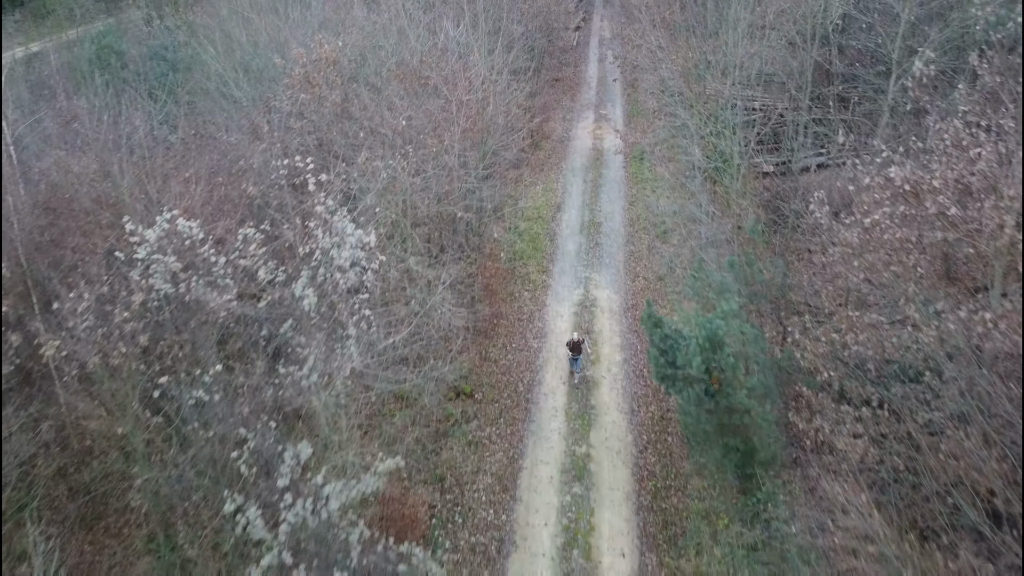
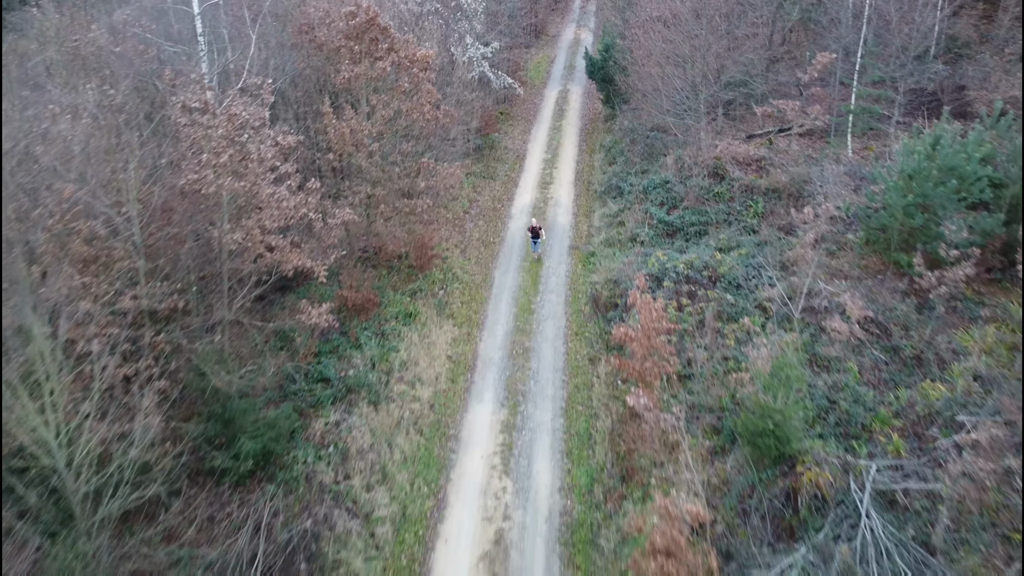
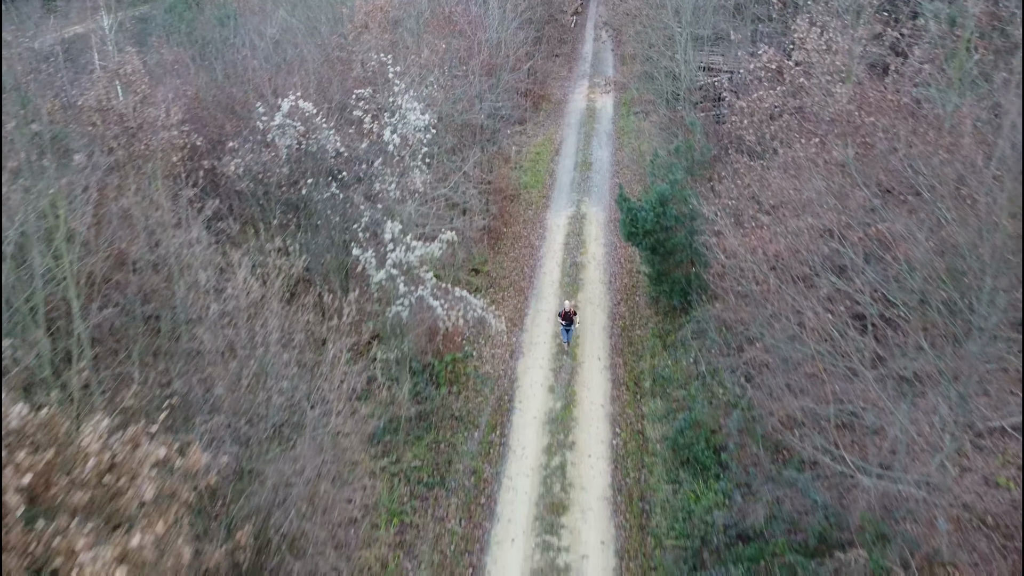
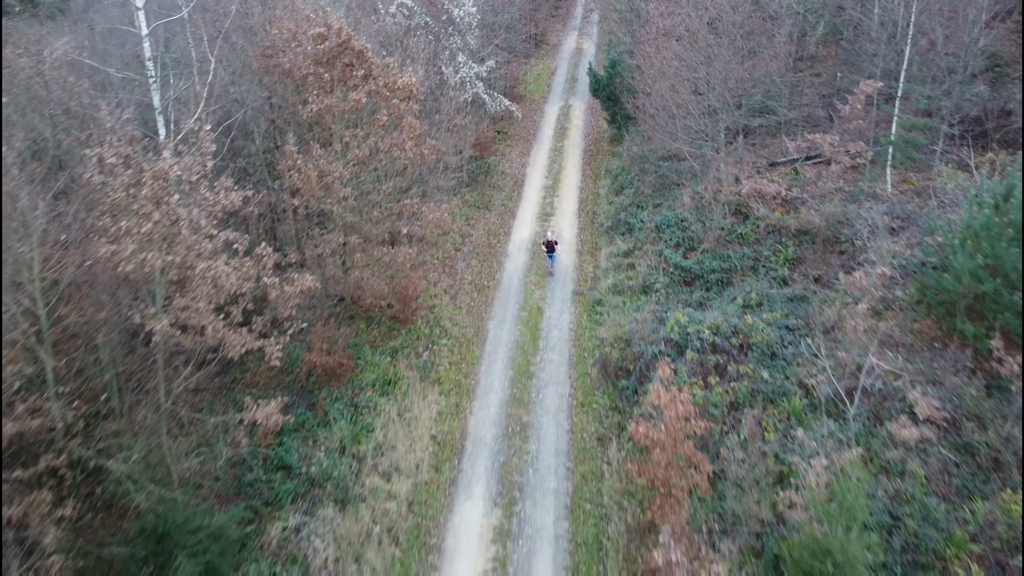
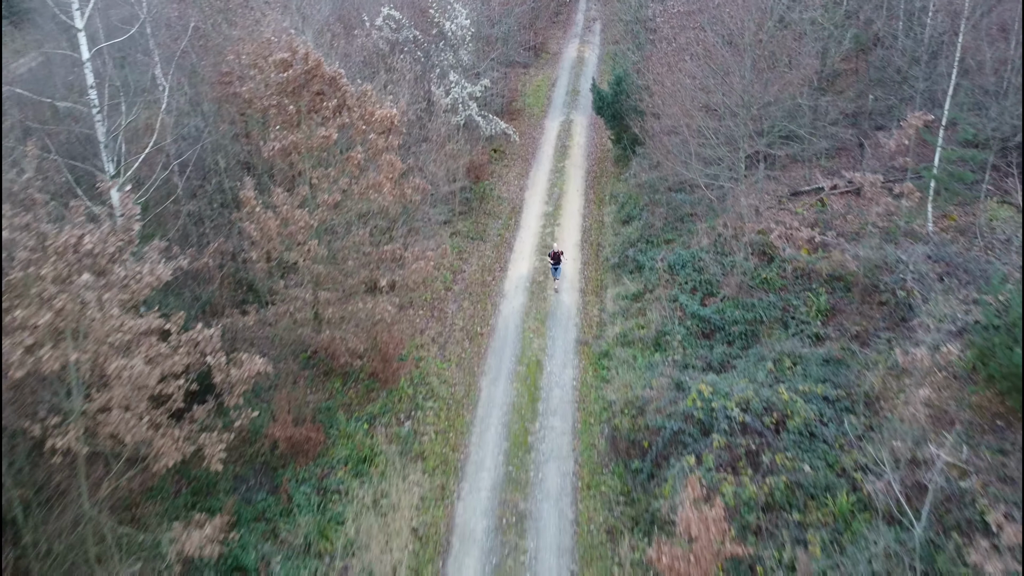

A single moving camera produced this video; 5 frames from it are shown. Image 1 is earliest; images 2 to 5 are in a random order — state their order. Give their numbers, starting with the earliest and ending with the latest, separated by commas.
3, 5, 4, 2
